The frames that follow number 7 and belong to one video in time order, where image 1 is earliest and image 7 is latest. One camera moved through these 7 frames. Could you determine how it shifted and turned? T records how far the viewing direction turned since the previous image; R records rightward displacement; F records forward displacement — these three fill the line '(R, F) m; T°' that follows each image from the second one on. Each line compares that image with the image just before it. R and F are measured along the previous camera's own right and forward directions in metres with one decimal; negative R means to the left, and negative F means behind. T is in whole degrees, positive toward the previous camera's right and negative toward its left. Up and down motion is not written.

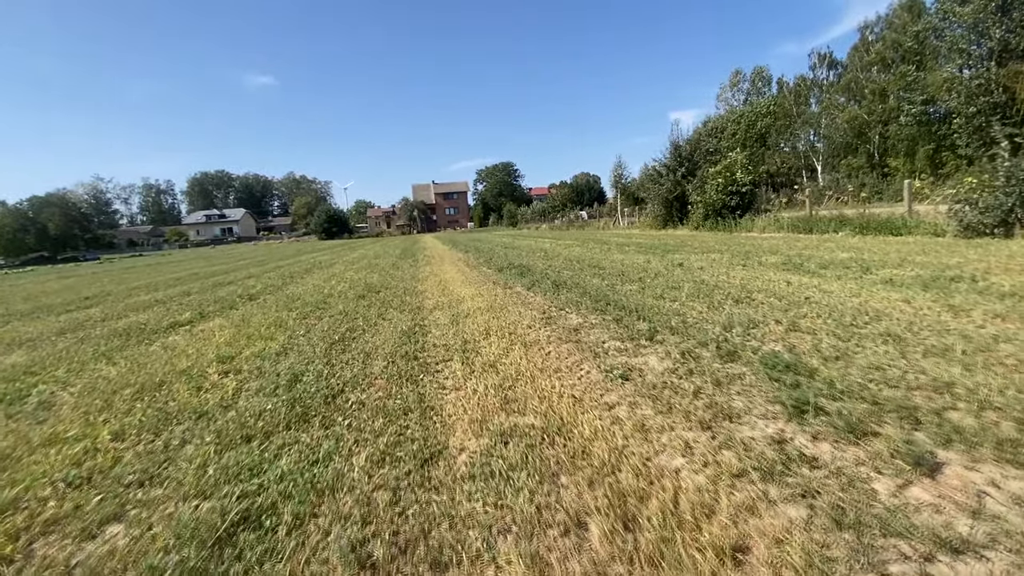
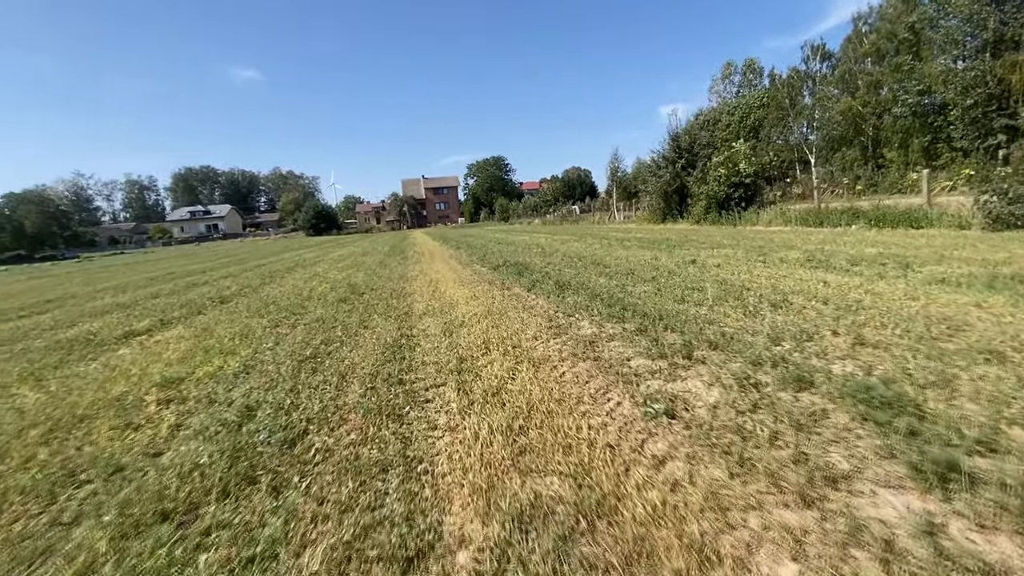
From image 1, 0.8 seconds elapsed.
(-0.1, +1.1) m; +1°
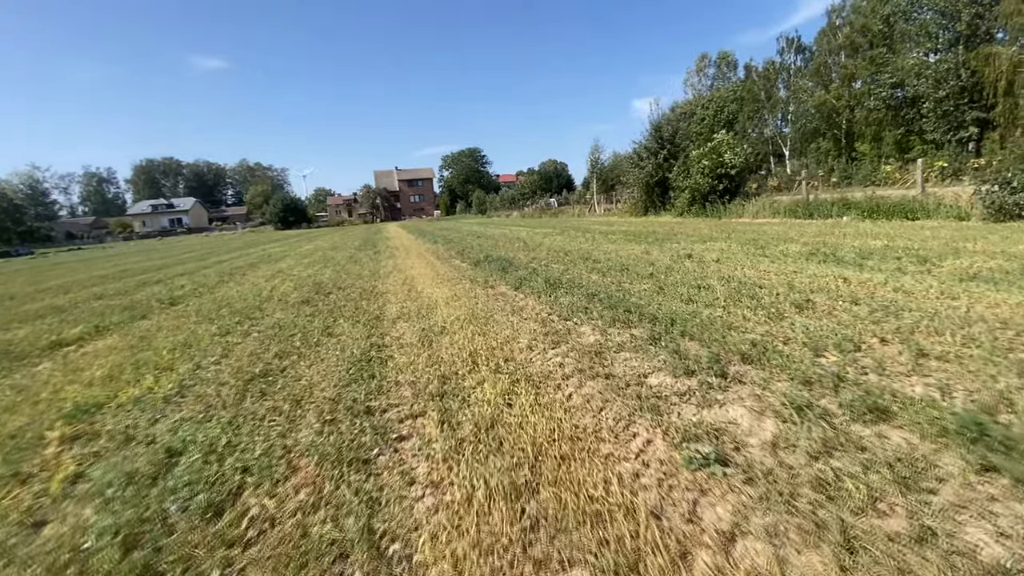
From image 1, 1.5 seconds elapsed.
(-0.1, +0.9) m; +3°
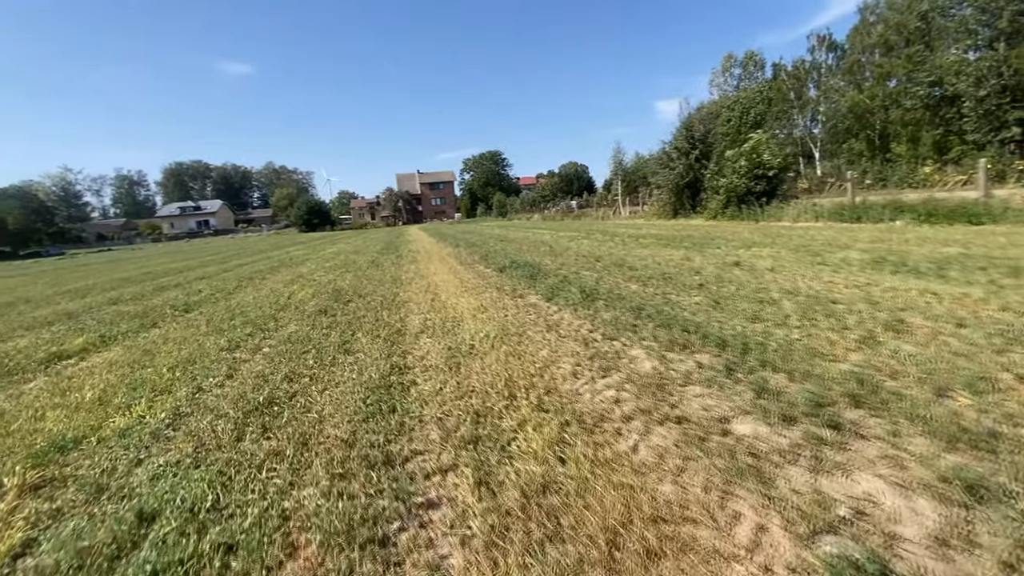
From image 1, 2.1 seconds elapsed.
(-0.2, +0.7) m; -2°
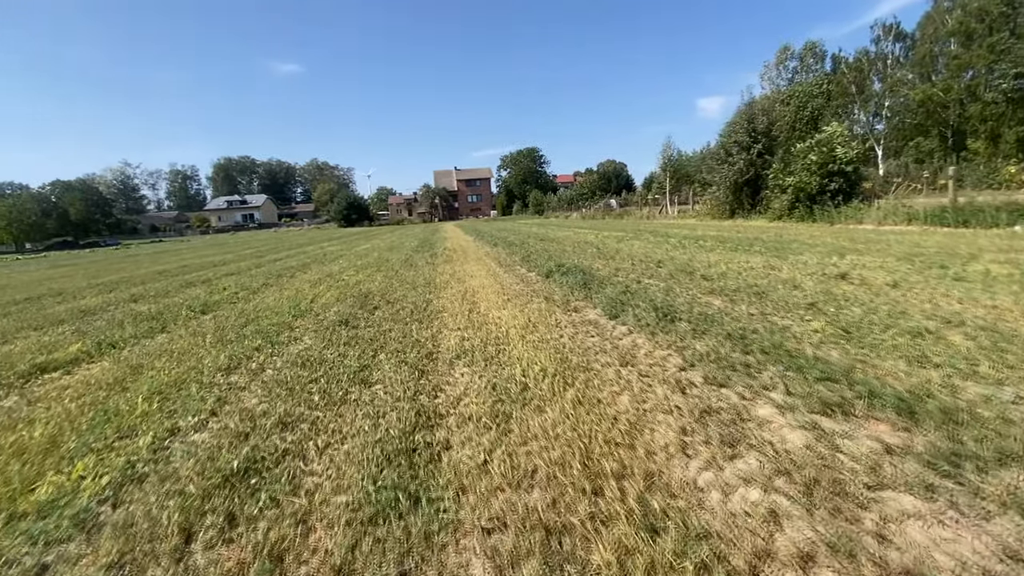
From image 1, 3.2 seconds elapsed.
(-0.3, +1.4) m; -4°
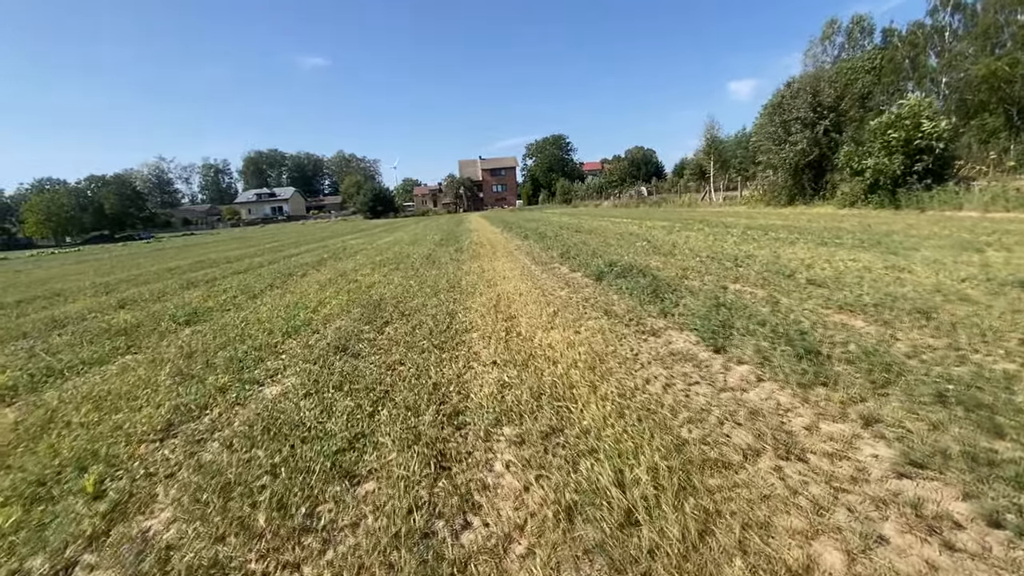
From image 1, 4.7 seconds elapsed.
(-0.3, +1.8) m; -3°
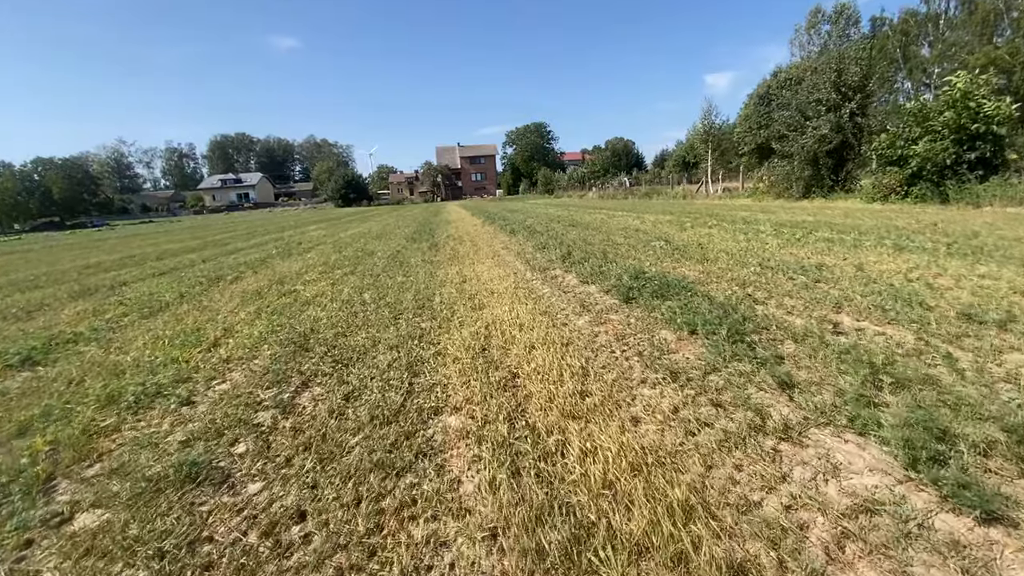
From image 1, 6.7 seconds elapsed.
(-0.2, +2.4) m; +3°
